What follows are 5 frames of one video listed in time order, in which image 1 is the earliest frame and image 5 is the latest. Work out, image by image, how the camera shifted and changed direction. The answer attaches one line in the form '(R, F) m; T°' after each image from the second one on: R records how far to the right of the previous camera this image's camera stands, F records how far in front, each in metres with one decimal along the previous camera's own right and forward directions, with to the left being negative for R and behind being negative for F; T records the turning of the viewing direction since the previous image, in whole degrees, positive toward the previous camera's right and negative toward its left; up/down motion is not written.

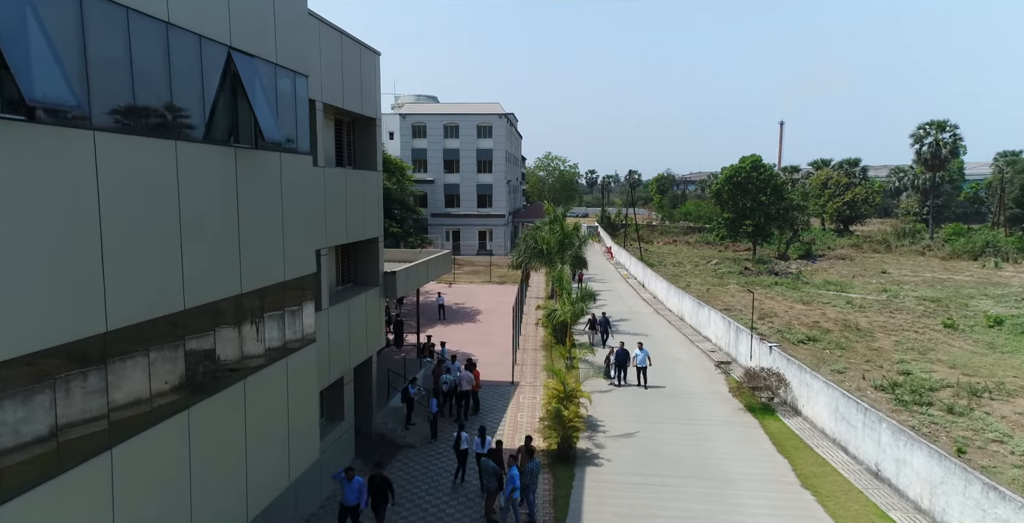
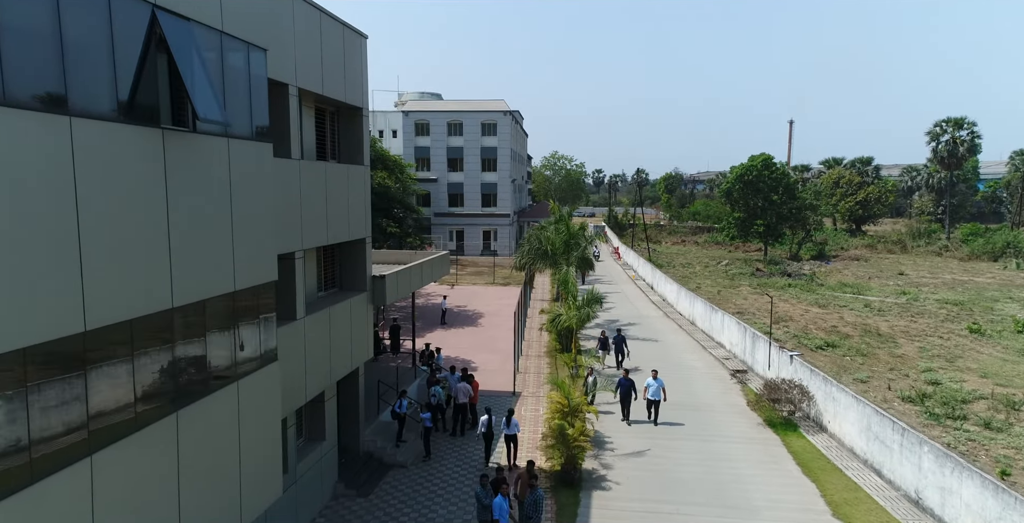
(+0.1, +1.3) m; -1°
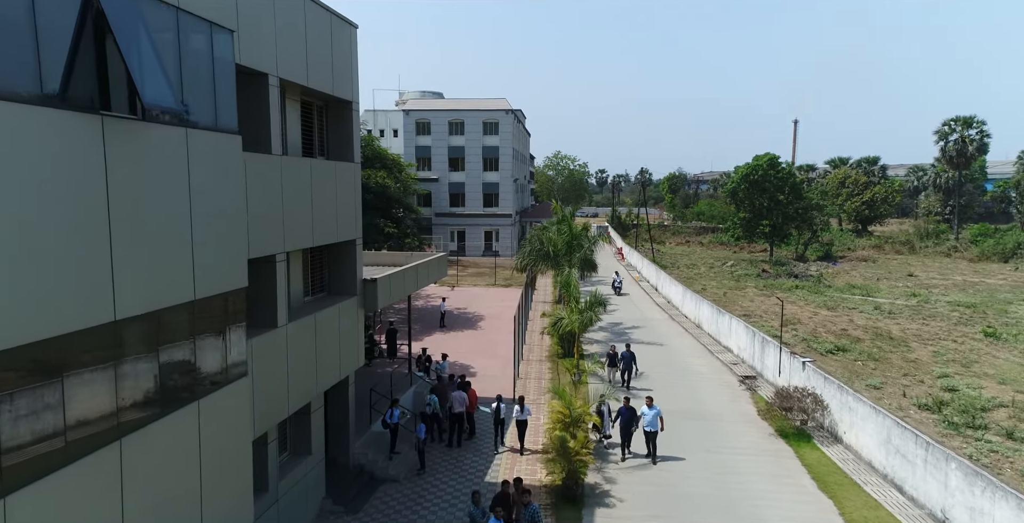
(+0.1, +0.8) m; 0°
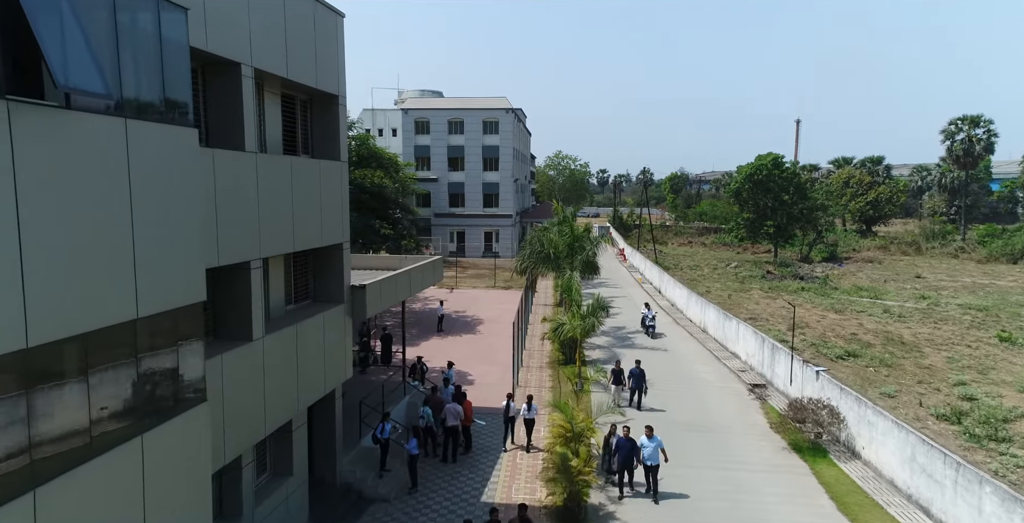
(+0.1, +0.9) m; 0°
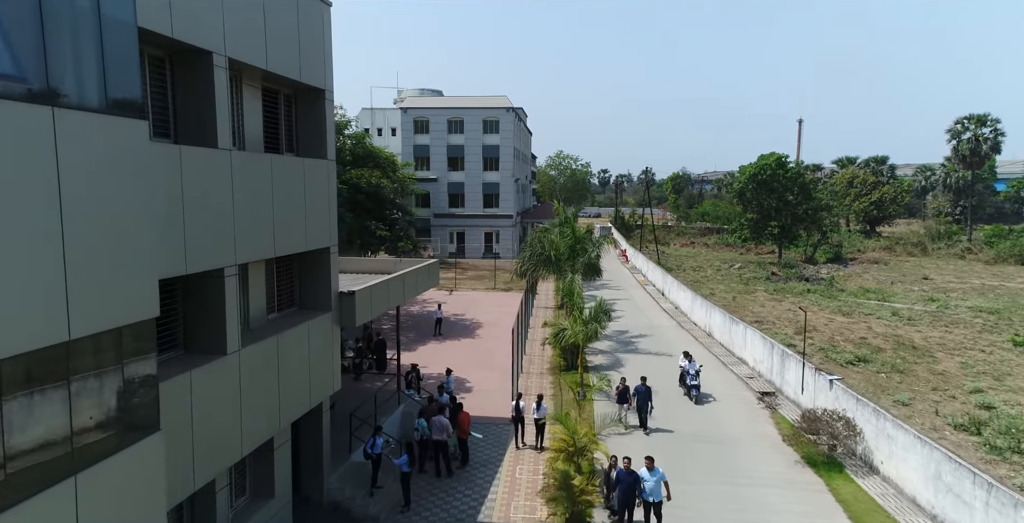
(0.0, +0.8) m; 0°
